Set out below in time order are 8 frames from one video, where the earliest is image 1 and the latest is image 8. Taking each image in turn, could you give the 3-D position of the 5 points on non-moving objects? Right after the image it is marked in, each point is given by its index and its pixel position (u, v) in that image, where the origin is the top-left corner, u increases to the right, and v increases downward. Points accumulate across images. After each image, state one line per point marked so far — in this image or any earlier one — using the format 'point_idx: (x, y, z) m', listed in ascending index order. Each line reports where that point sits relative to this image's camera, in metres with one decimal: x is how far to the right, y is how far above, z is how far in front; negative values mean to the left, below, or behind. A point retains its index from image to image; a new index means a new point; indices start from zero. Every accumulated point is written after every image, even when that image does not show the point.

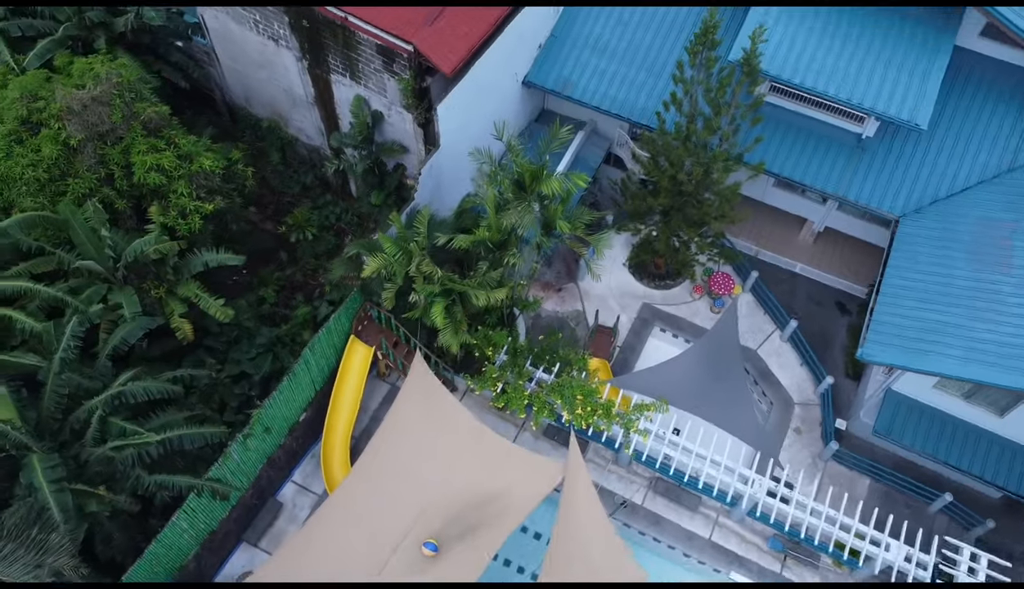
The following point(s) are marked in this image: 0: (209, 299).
0: (-4.7, 0.0, +12.3) m
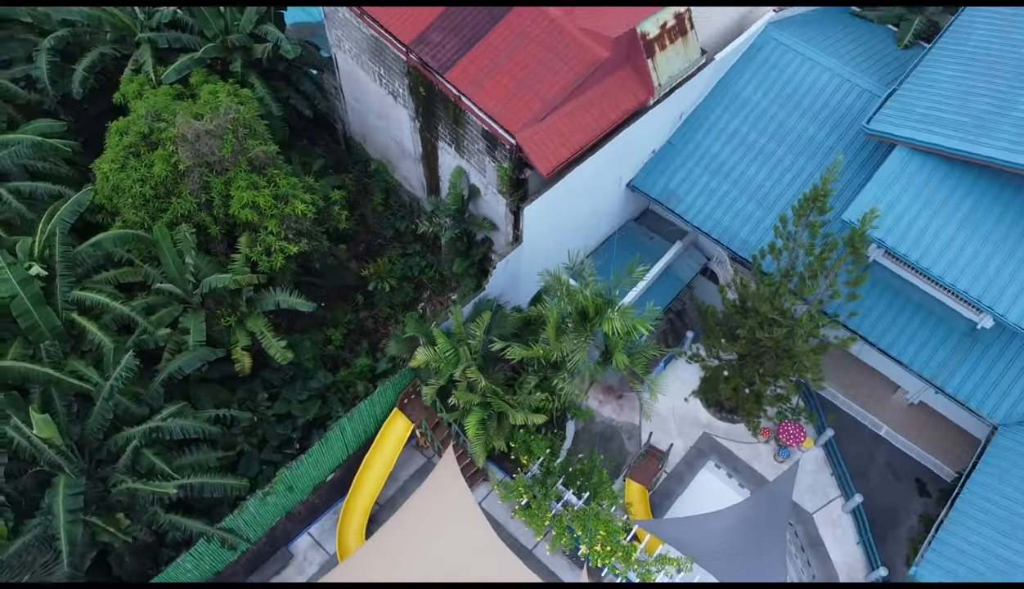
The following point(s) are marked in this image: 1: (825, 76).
0: (-3.8, -0.7, +12.6) m
1: (+5.2, +3.7, +13.4) m
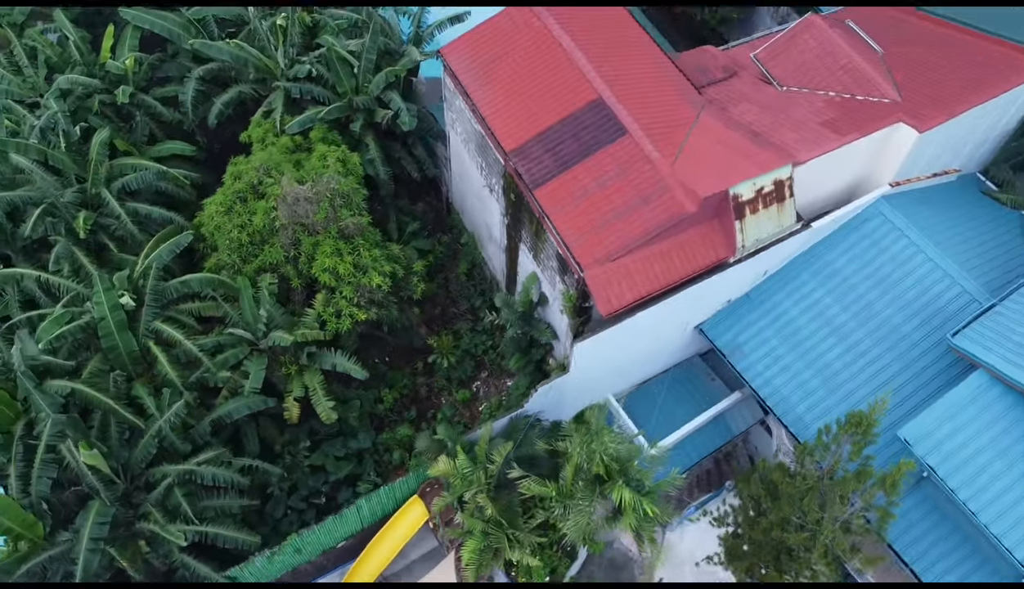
0: (-3.2, -1.7, +13.3) m
1: (+6.6, +0.5, +12.7) m
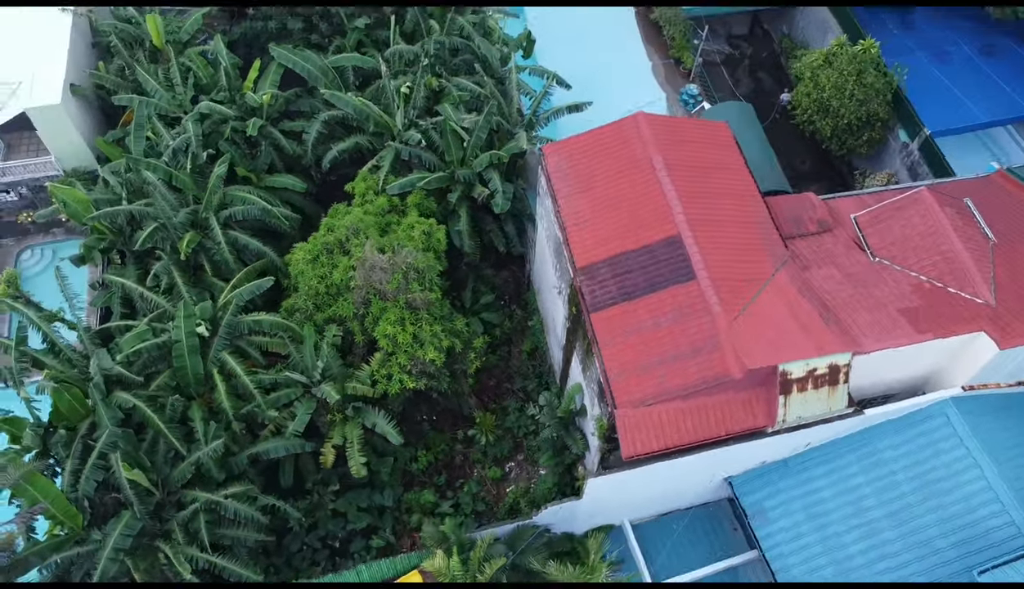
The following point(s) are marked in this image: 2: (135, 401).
0: (-2.8, -2.8, +14.1) m
1: (+7.1, -2.9, +12.1) m
2: (-5.9, -1.7, +12.4) m
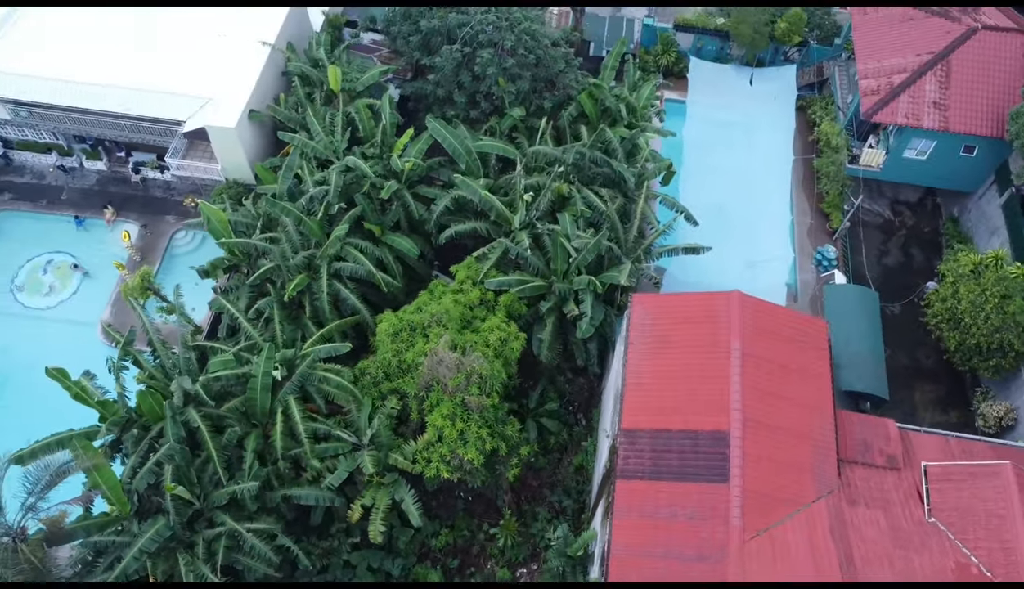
0: (-2.6, -4.3, +15.1) m
1: (+6.3, -7.1, +11.3) m
2: (-5.5, -2.2, +14.0) m
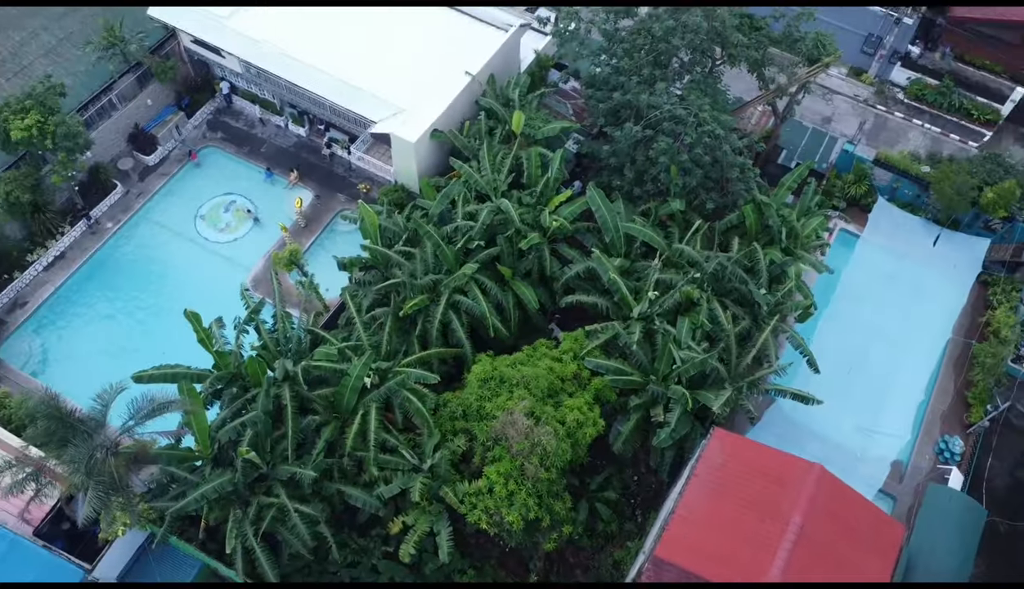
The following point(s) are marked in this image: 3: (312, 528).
0: (-2.1, -5.0, +15.9) m
1: (+4.5, -10.4, +10.6) m
2: (-4.3, -2.1, +15.4) m
3: (-3.8, -4.4, +15.2) m
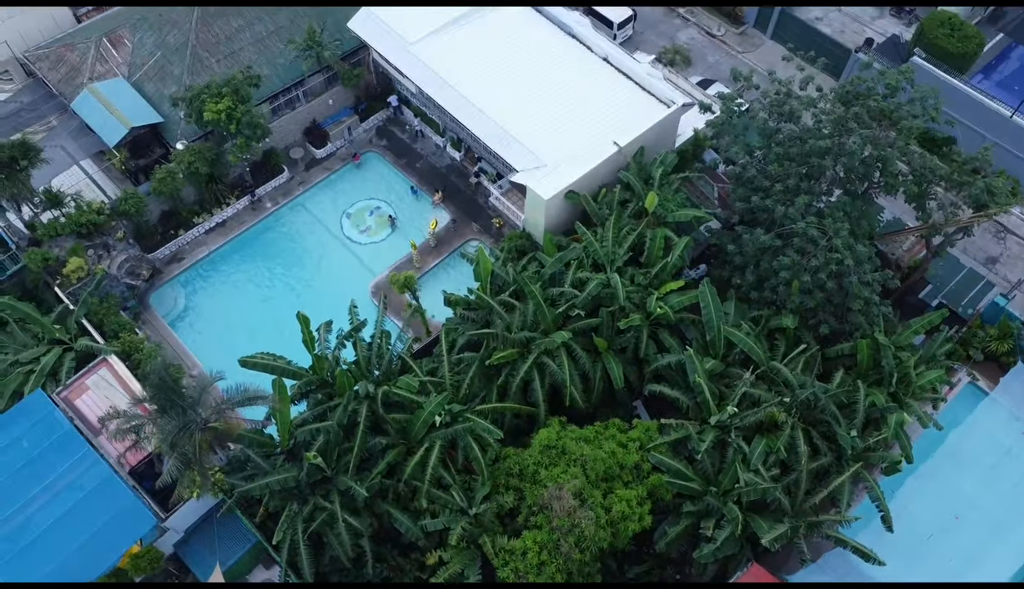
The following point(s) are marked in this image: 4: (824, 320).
0: (-1.6, -6.0, +16.8) m
1: (+2.4, -12.6, +10.4) m
2: (-3.1, -2.6, +16.6) m
3: (-3.2, -5.0, +16.4) m
4: (+7.3, -0.6, +18.6) m
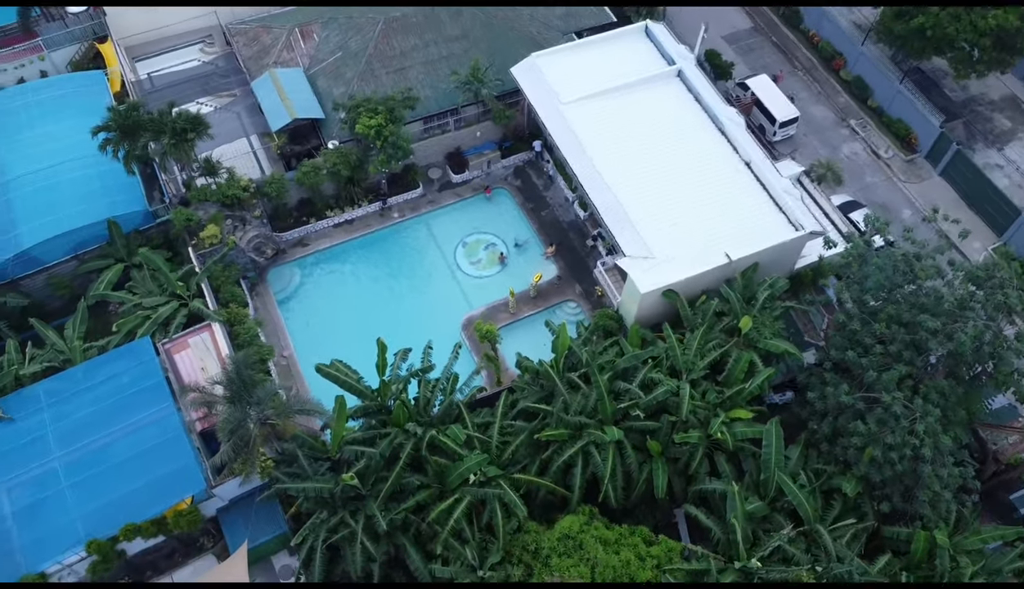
0: (-1.8, -7.2, +17.5) m
1: (-0.9, -14.5, +10.7) m
2: (-2.3, -3.5, +17.5) m
3: (-3.2, -5.8, +17.4) m
4: (+8.4, -4.5, +17.7) m
